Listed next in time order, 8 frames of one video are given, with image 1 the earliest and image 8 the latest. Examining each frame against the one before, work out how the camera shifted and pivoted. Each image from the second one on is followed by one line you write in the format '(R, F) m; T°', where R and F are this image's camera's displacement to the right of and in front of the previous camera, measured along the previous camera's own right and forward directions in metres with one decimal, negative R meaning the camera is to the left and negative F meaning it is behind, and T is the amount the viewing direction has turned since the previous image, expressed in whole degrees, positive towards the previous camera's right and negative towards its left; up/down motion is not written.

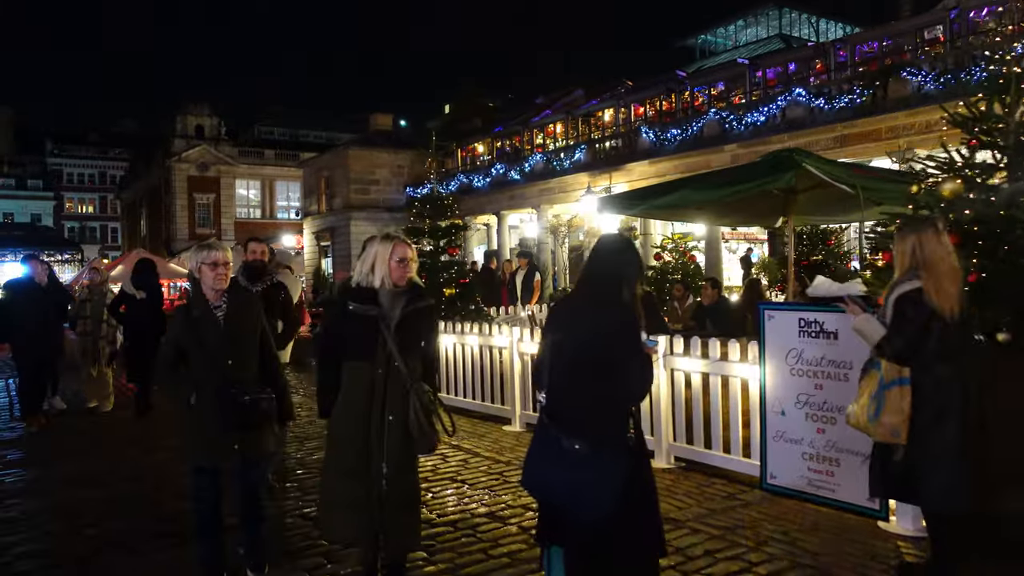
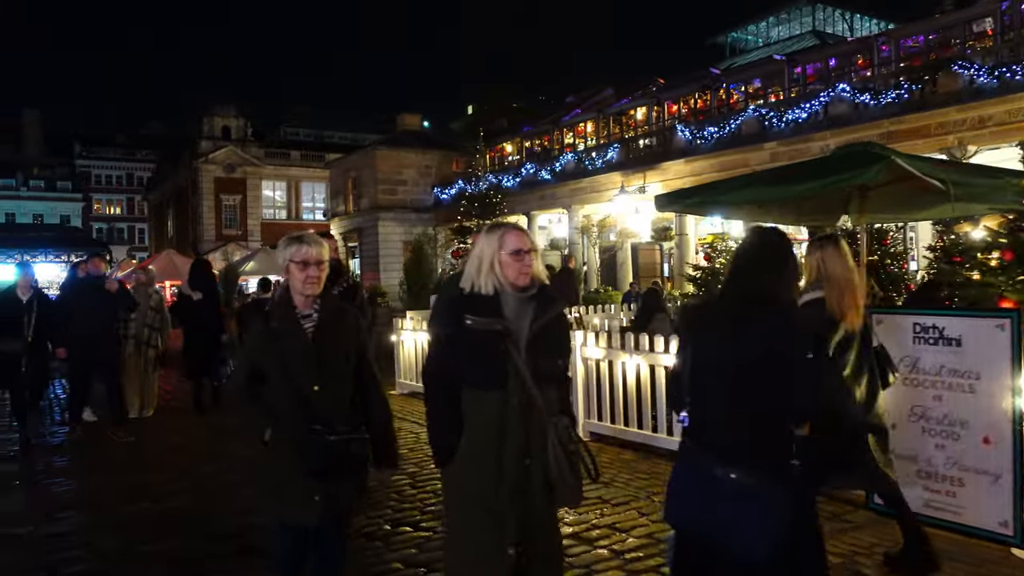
(-0.4, +0.4) m; -2°
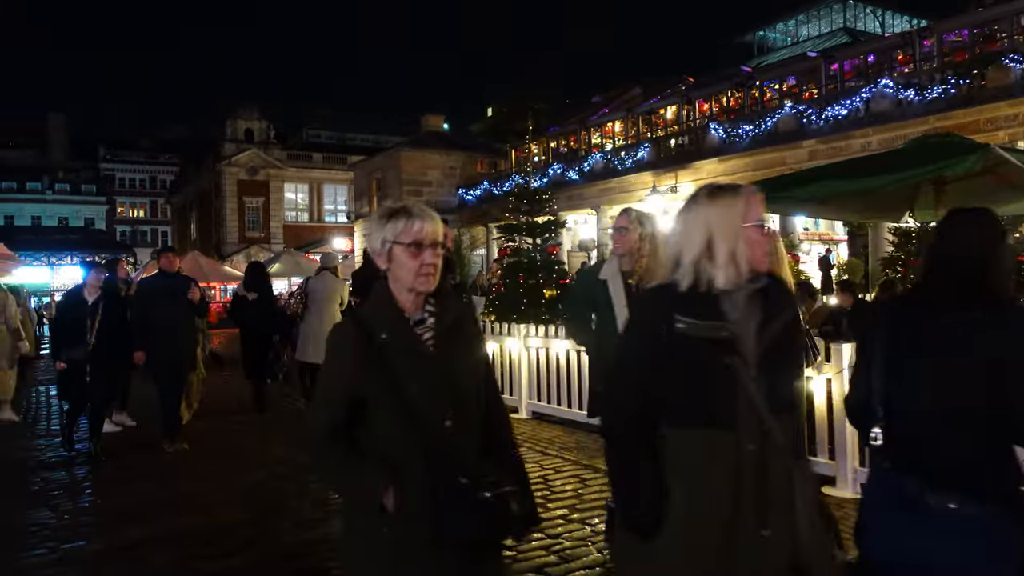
(-0.4, +0.4) m; -1°
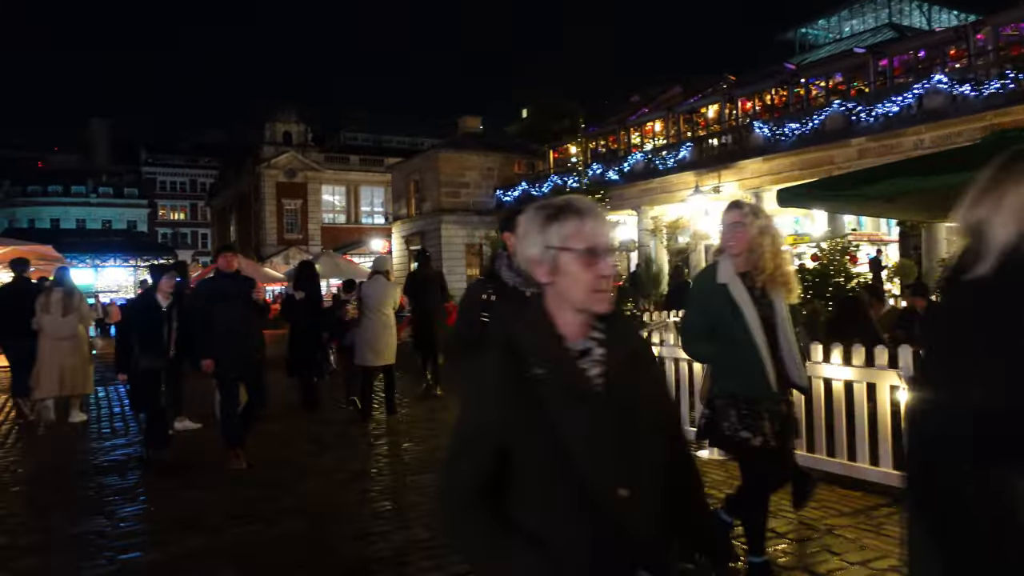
(-0.2, +0.2) m; -2°
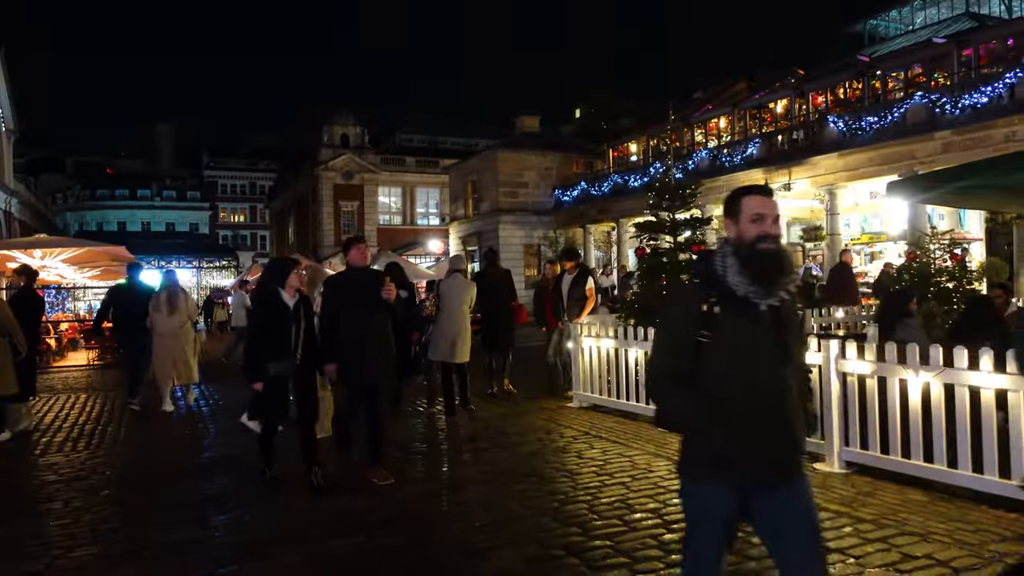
(-0.4, +0.4) m; -4°
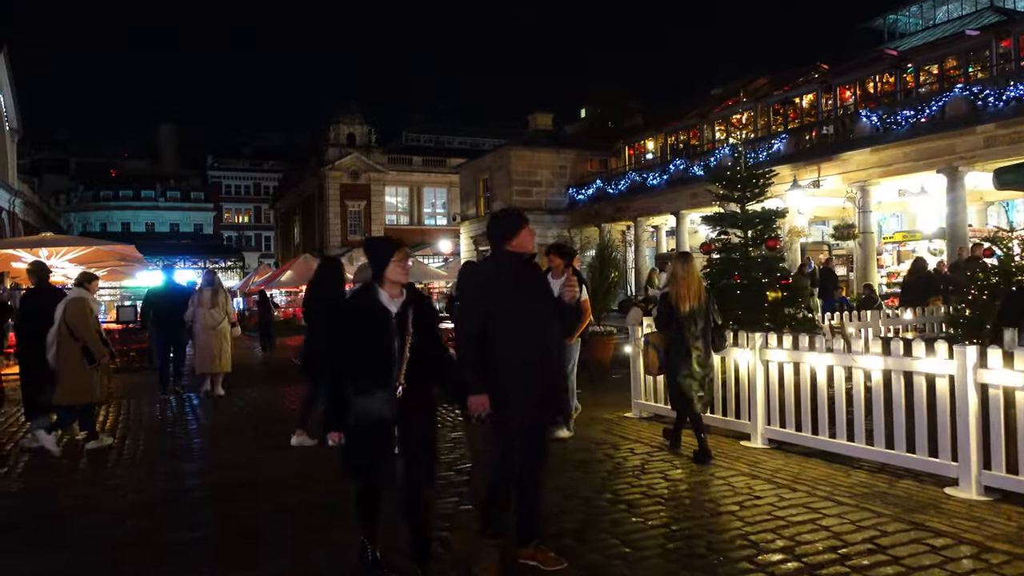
(-0.6, +0.9) m; 0°
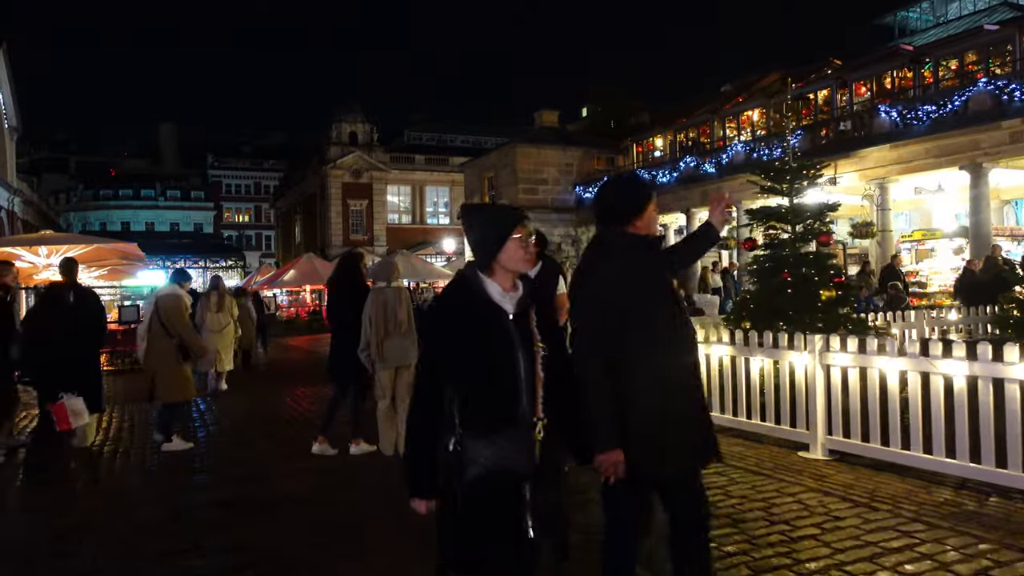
(-0.3, +0.6) m; 0°
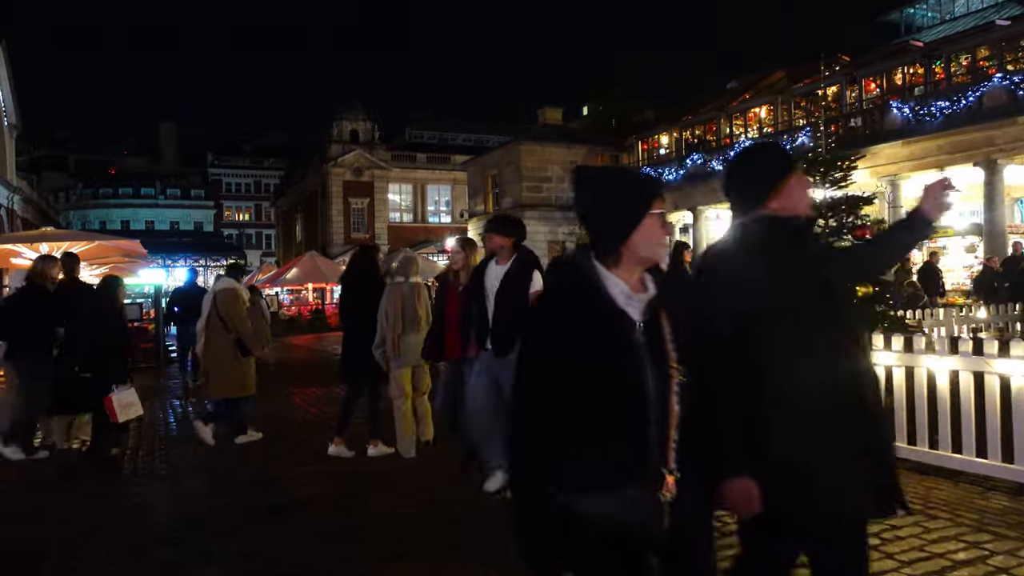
(-0.2, +0.3) m; 0°
